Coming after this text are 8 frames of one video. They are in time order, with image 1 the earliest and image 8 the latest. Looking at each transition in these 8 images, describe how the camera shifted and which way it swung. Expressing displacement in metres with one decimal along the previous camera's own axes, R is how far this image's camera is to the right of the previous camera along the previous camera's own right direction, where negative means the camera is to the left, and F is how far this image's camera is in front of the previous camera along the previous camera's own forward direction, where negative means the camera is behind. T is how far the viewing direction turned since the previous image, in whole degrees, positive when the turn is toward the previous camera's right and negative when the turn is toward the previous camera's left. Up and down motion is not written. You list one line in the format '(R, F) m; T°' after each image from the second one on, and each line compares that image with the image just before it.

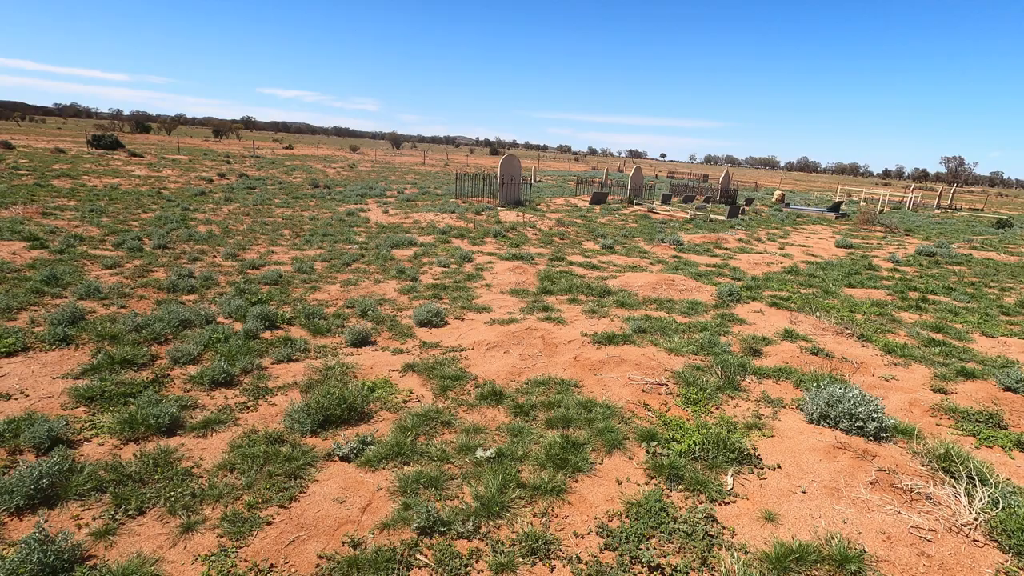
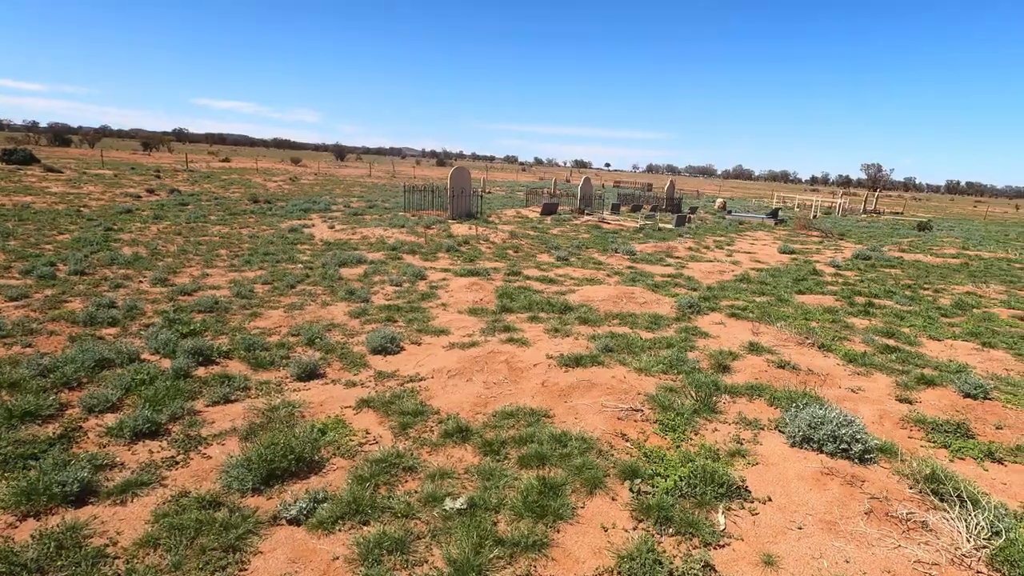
(-0.1, +0.4) m; +5°
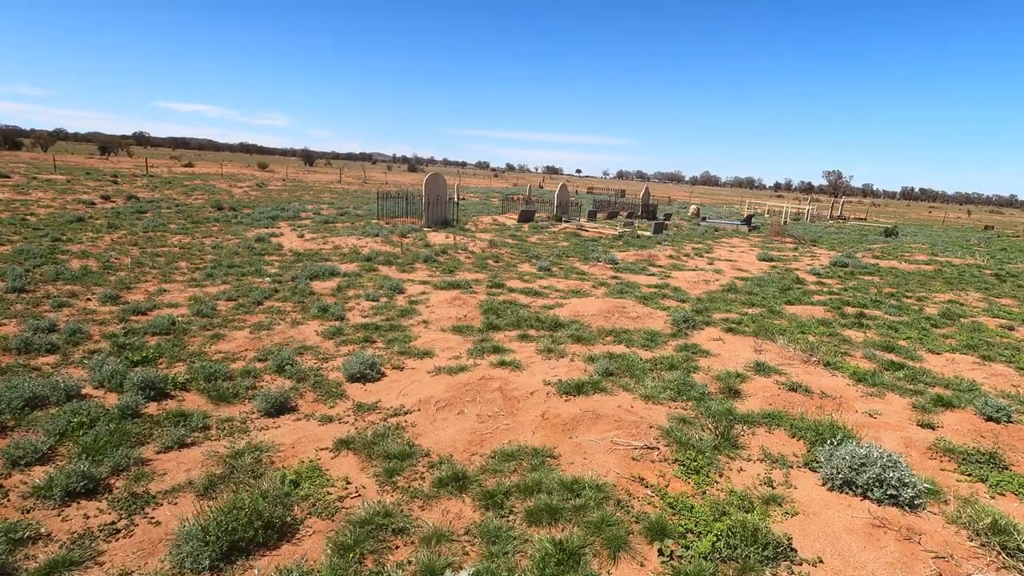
(-0.3, +0.6) m; +3°
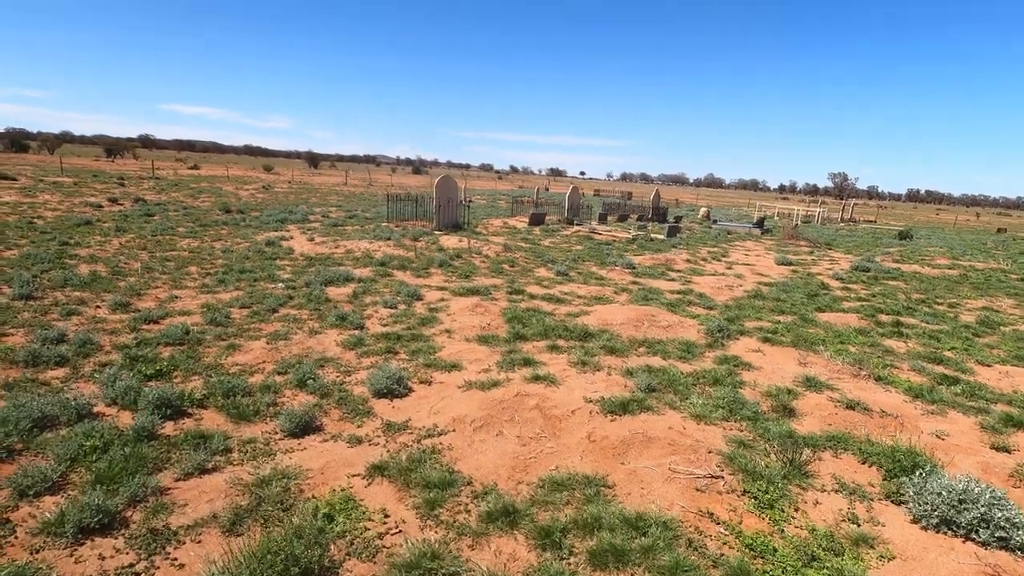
(-0.4, +0.4) m; 0°
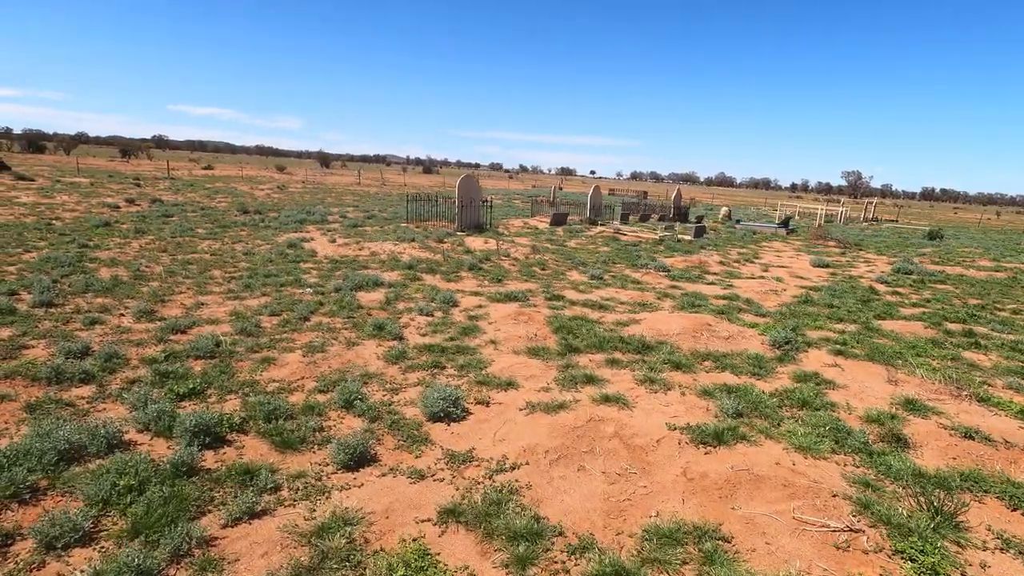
(-0.7, +0.7) m; -1°
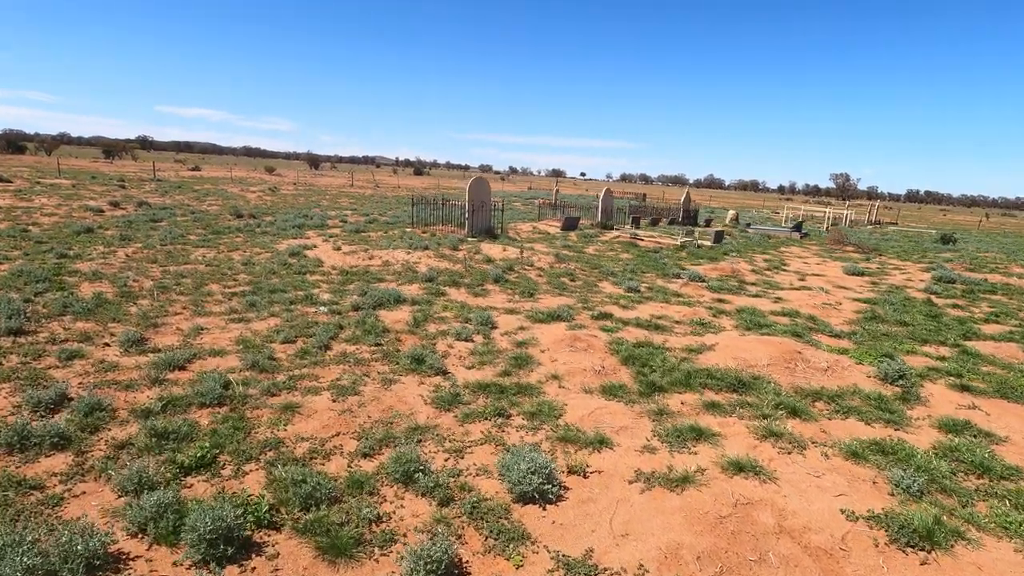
(-1.1, +1.4) m; +1°
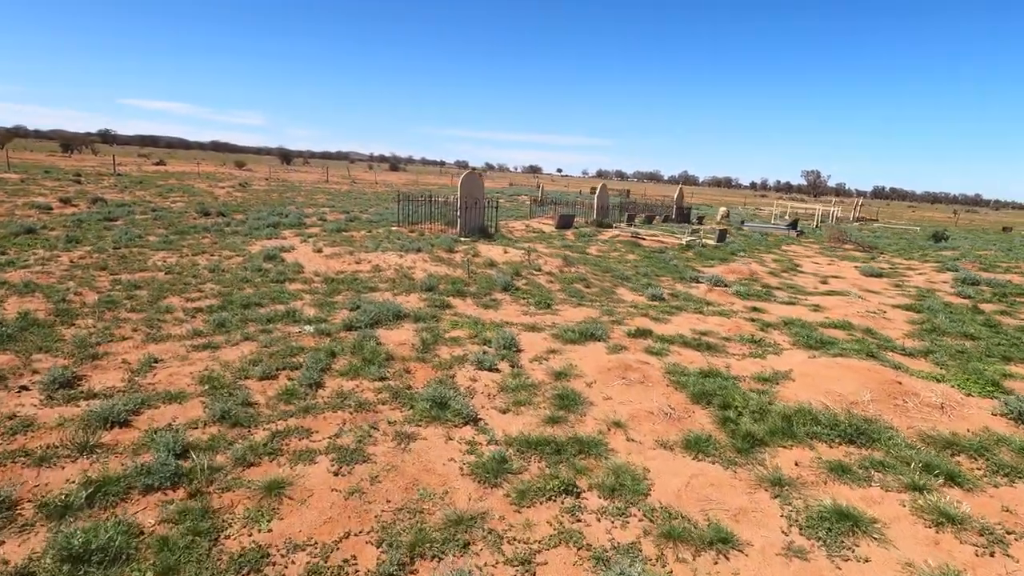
(-0.8, +1.7) m; +3°
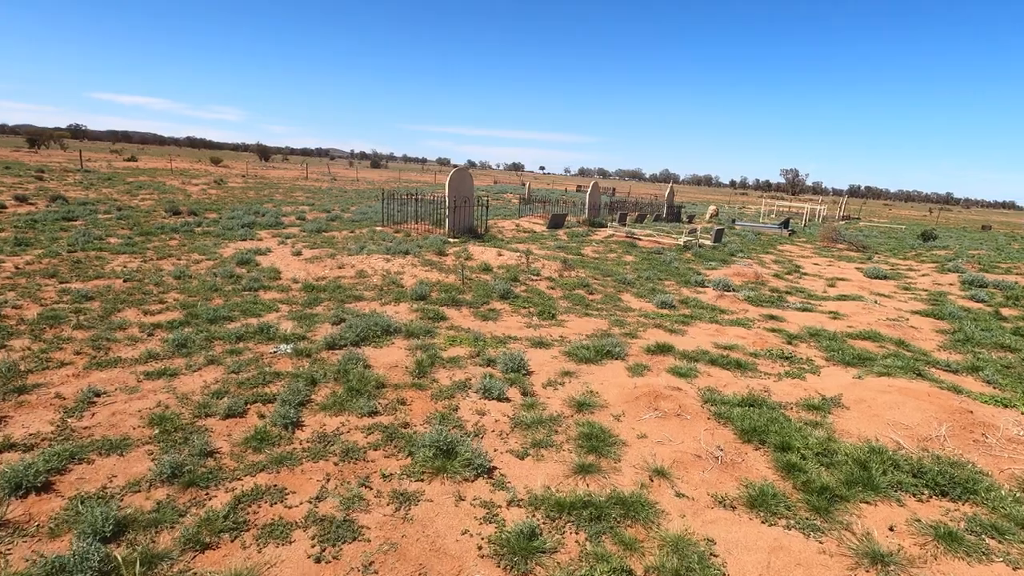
(-0.3, +1.1) m; +2°
